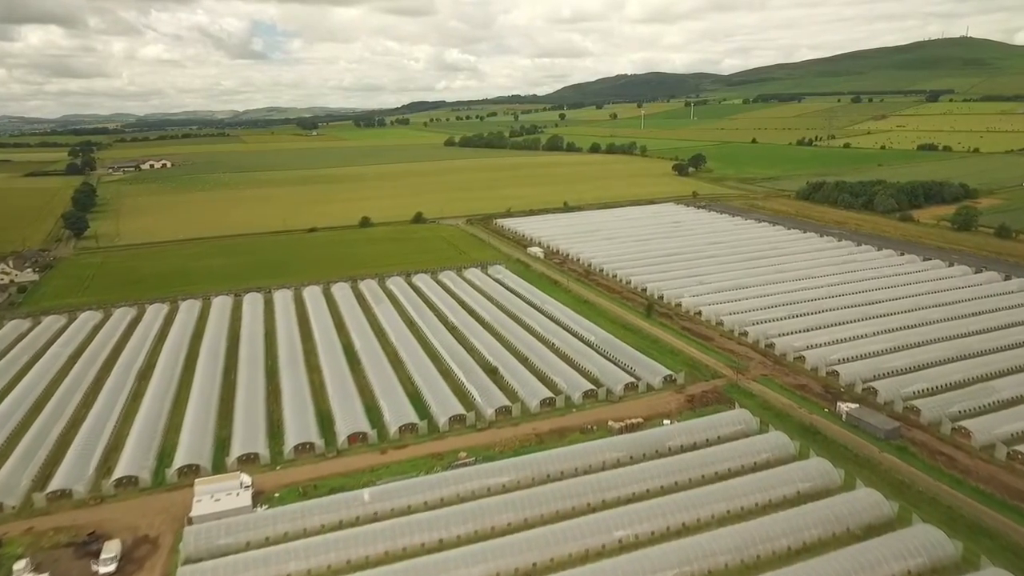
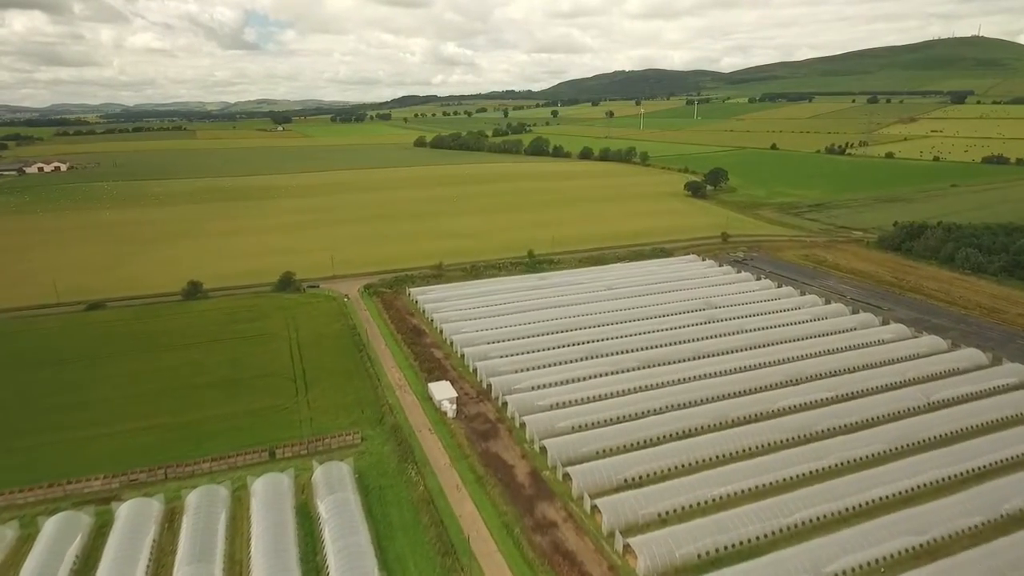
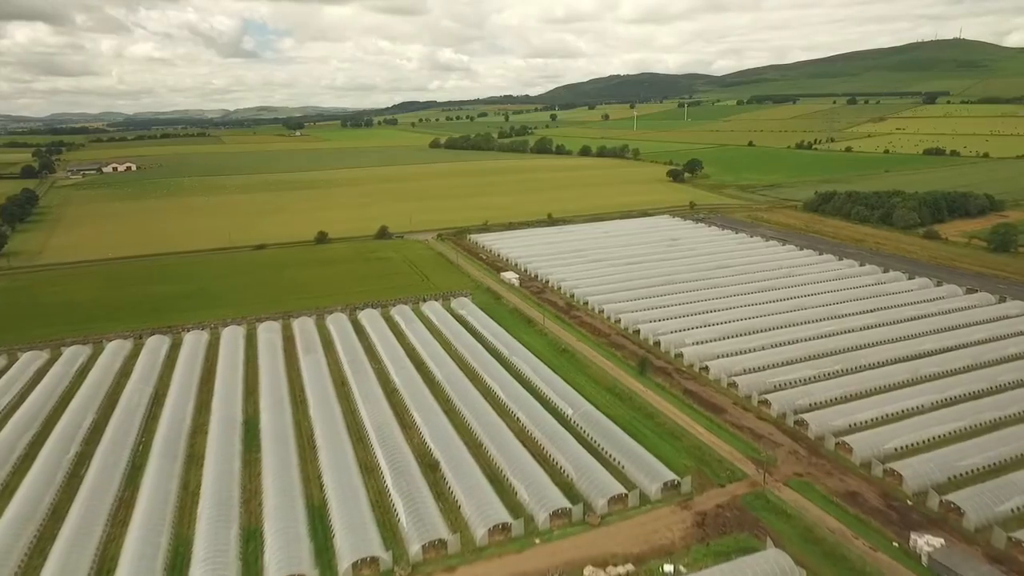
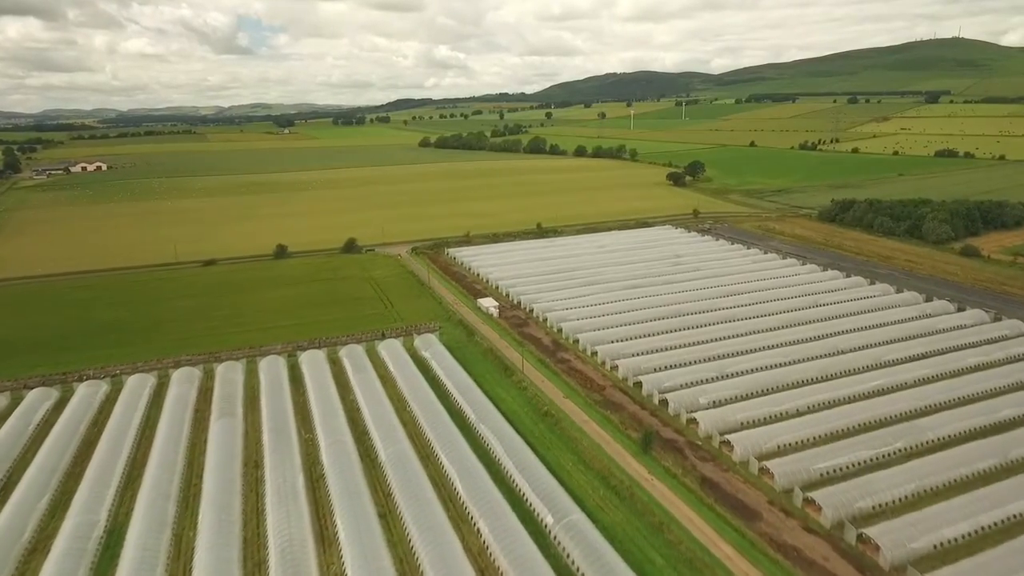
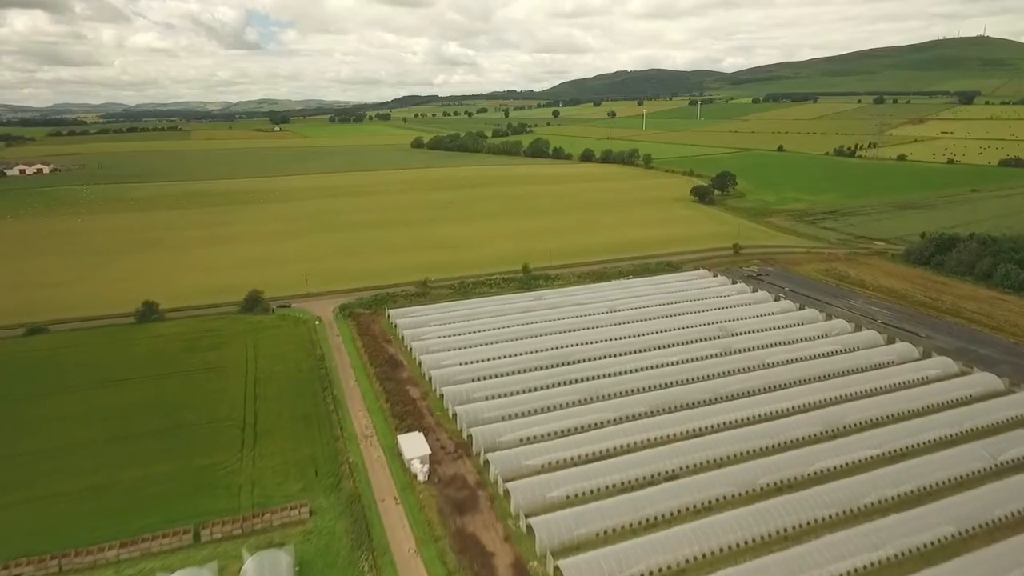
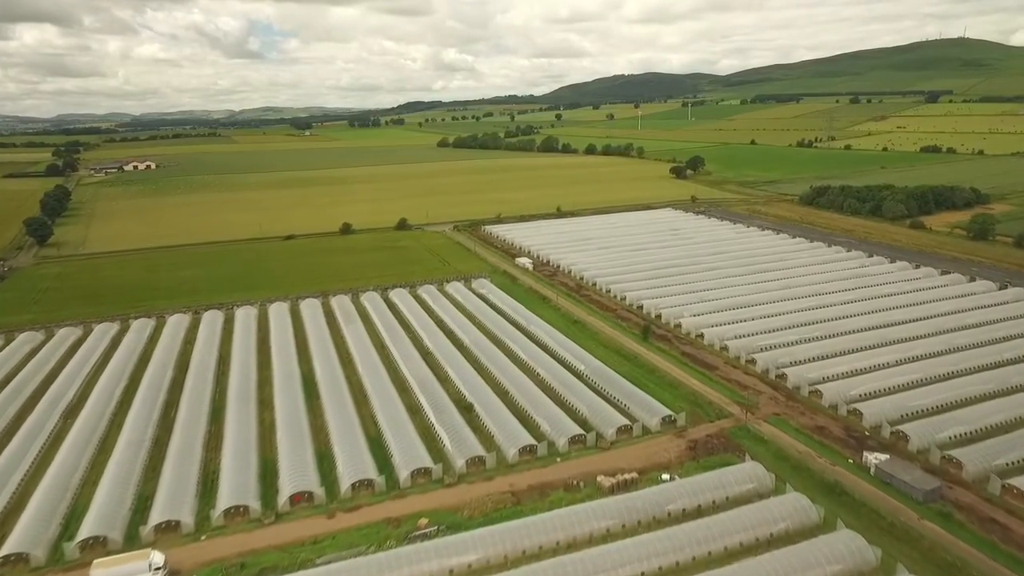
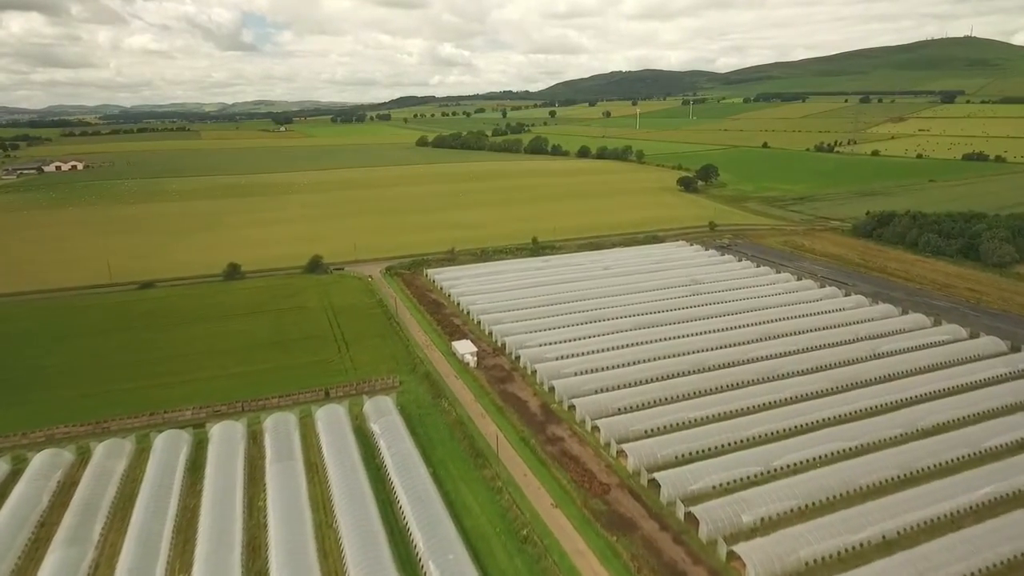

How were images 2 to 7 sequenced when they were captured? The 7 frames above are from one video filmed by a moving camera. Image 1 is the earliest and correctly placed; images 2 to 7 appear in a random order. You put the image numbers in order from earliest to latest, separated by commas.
6, 3, 4, 7, 2, 5
